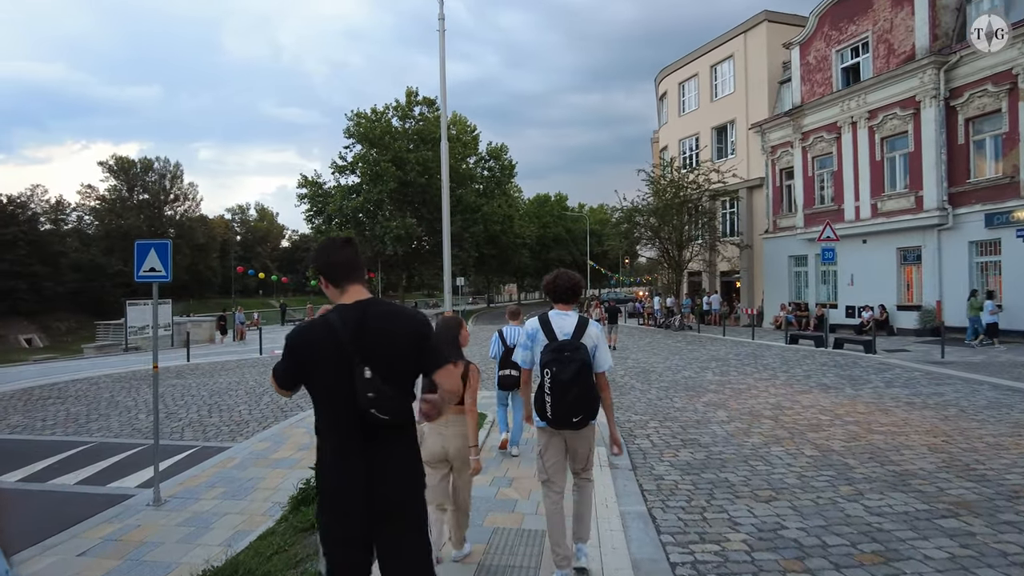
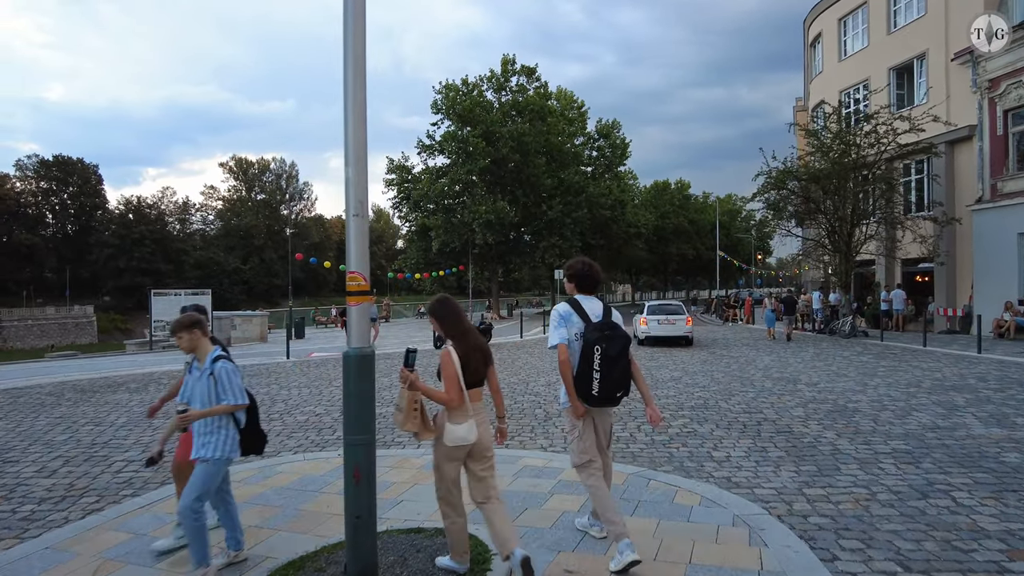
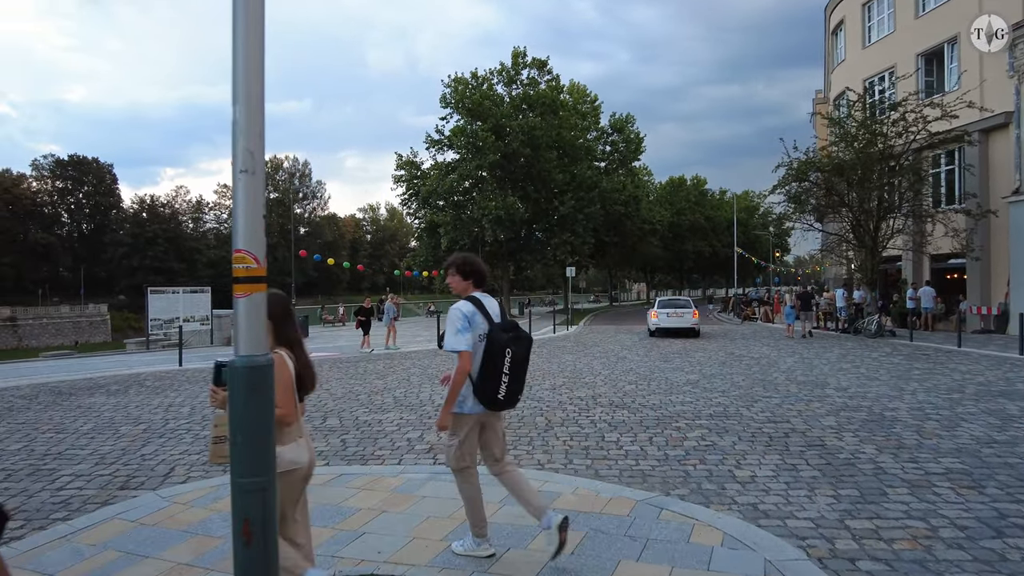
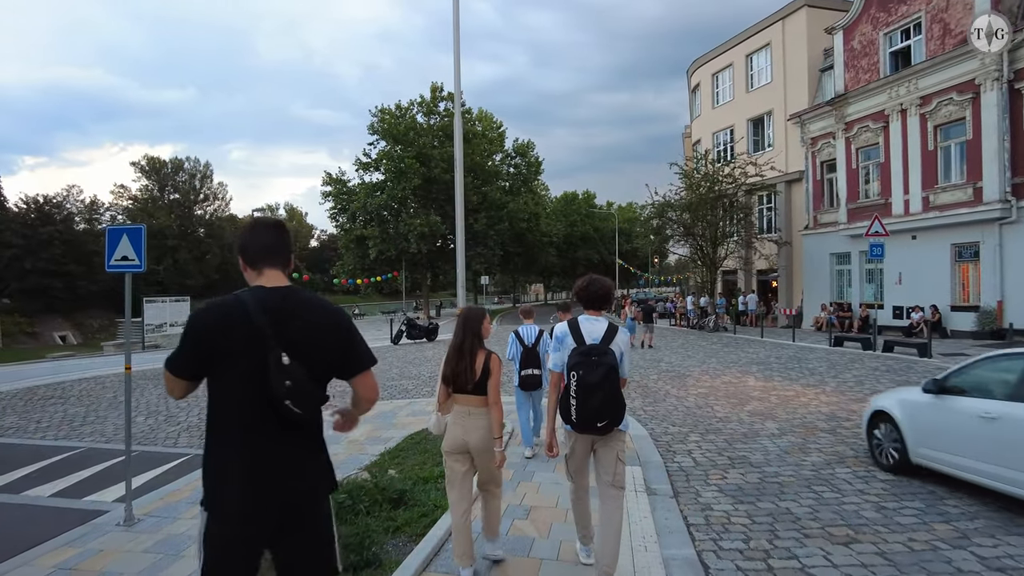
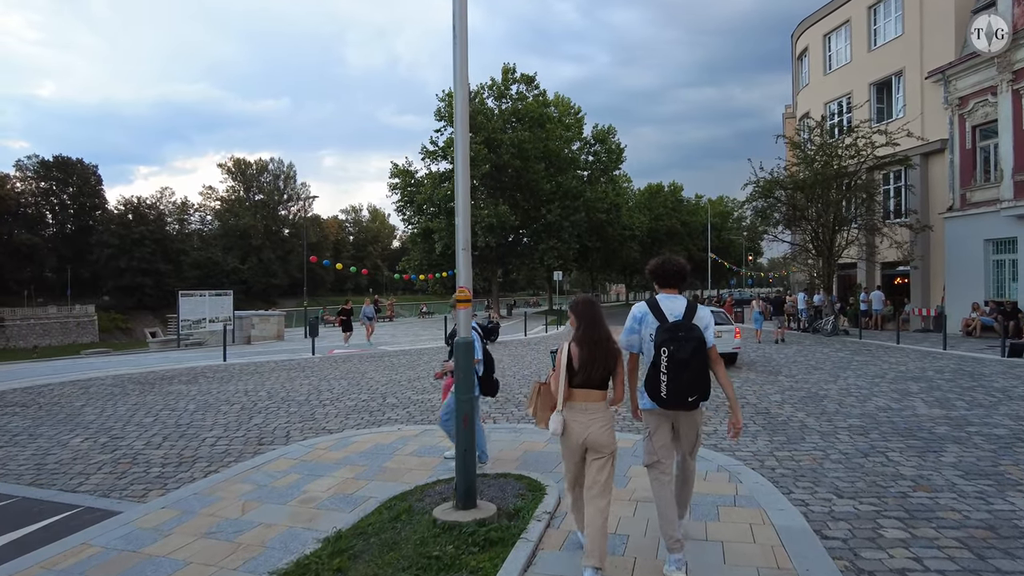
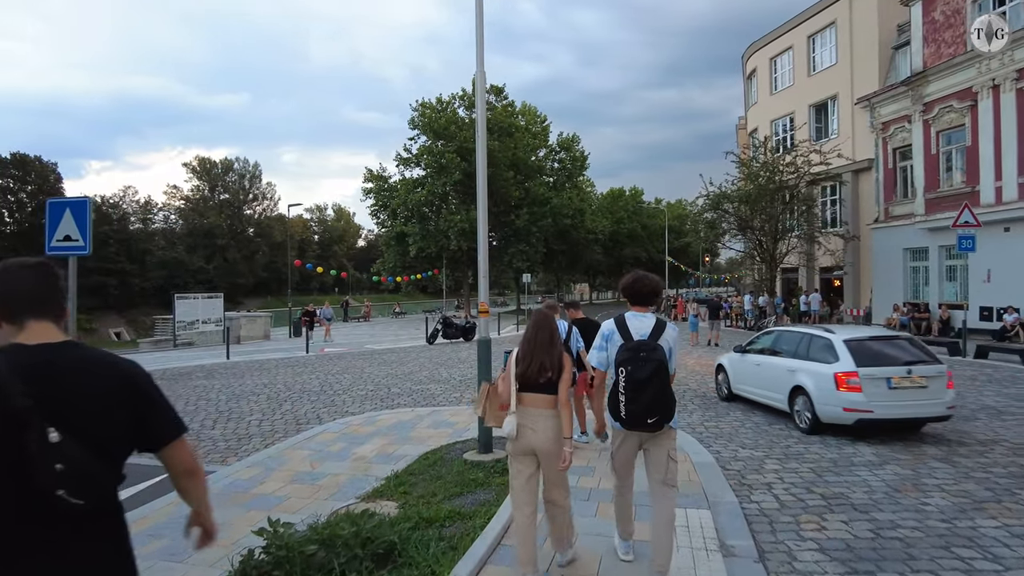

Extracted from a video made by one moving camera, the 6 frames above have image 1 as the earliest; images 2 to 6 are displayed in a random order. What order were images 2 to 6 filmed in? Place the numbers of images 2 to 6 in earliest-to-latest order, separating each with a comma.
4, 6, 5, 2, 3
